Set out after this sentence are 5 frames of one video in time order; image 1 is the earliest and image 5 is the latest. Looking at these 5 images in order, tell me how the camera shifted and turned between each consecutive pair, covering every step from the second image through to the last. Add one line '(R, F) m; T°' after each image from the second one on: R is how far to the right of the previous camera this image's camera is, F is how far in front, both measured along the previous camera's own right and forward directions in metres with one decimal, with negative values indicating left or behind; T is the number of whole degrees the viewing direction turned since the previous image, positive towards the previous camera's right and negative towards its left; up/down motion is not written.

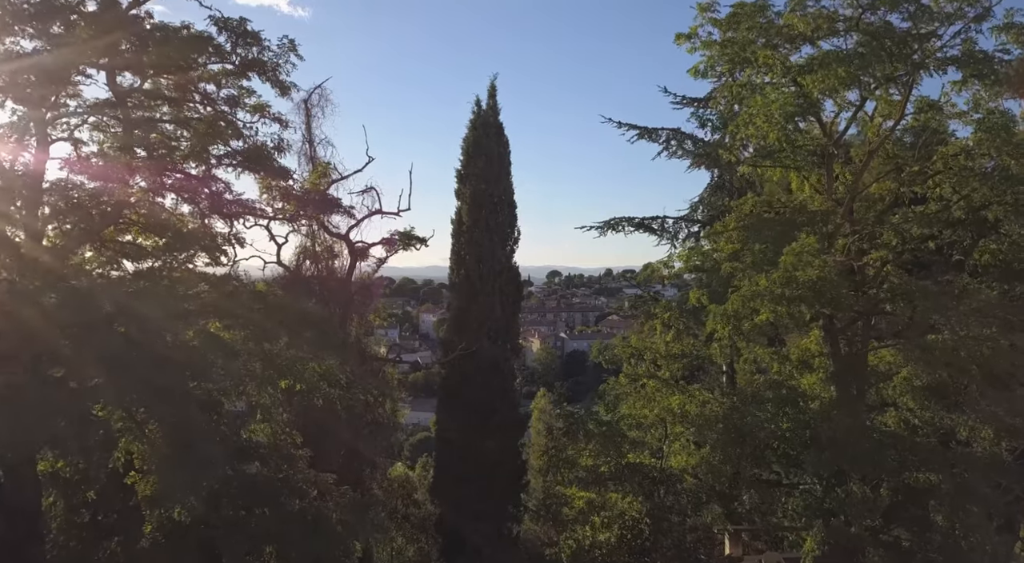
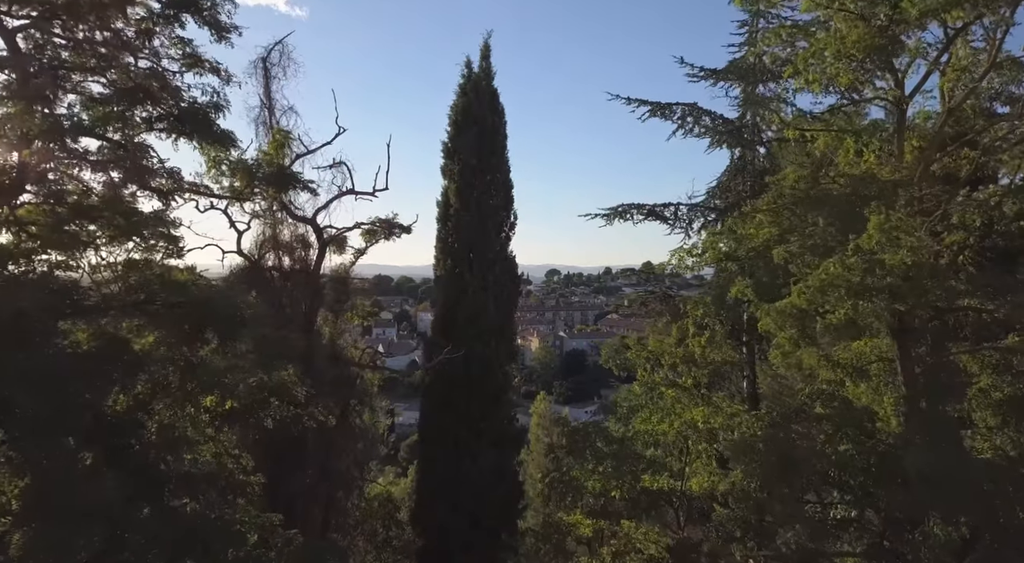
(0.0, +1.3) m; 0°
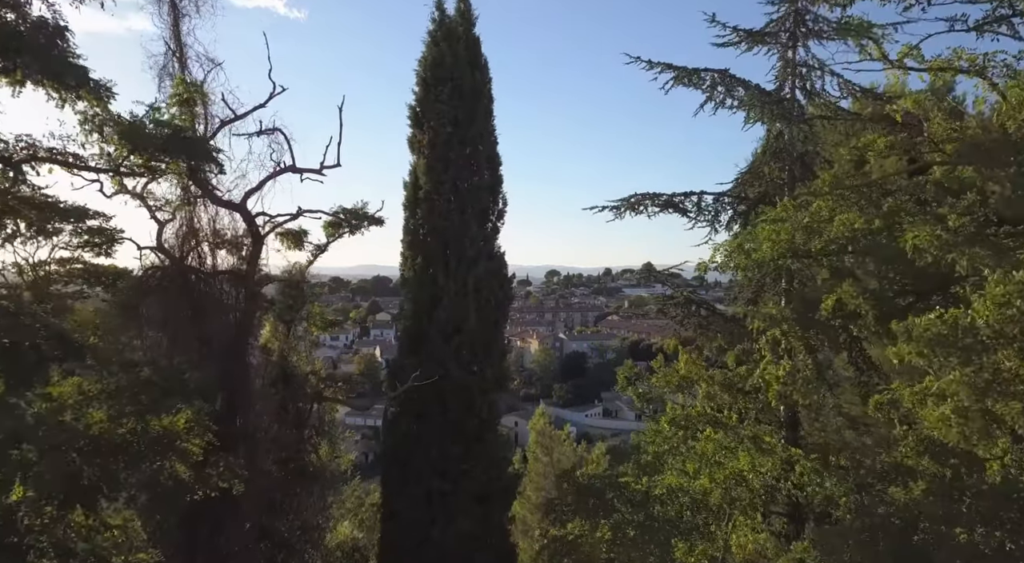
(+0.1, +1.7) m; 0°
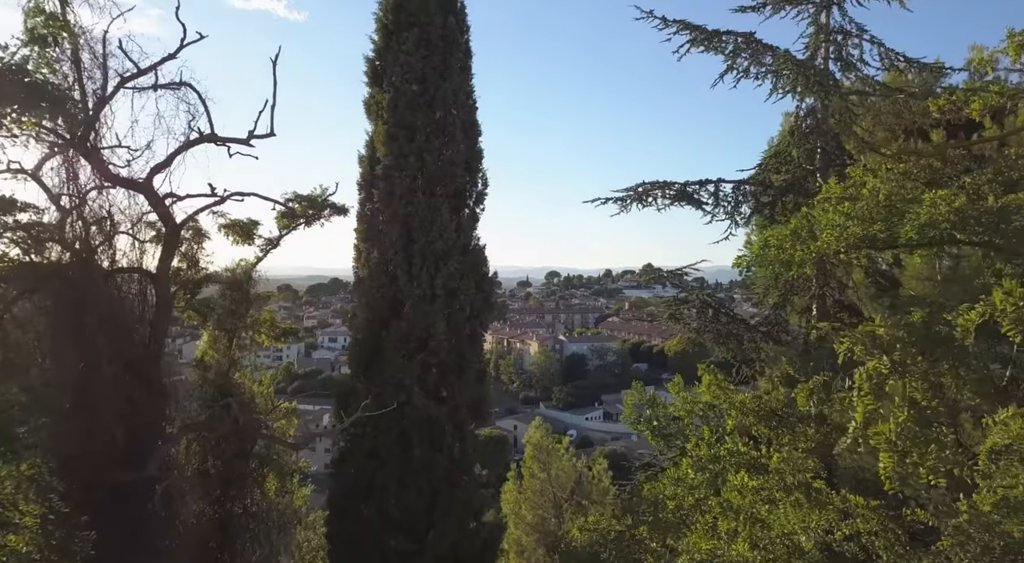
(+0.1, +1.2) m; 0°
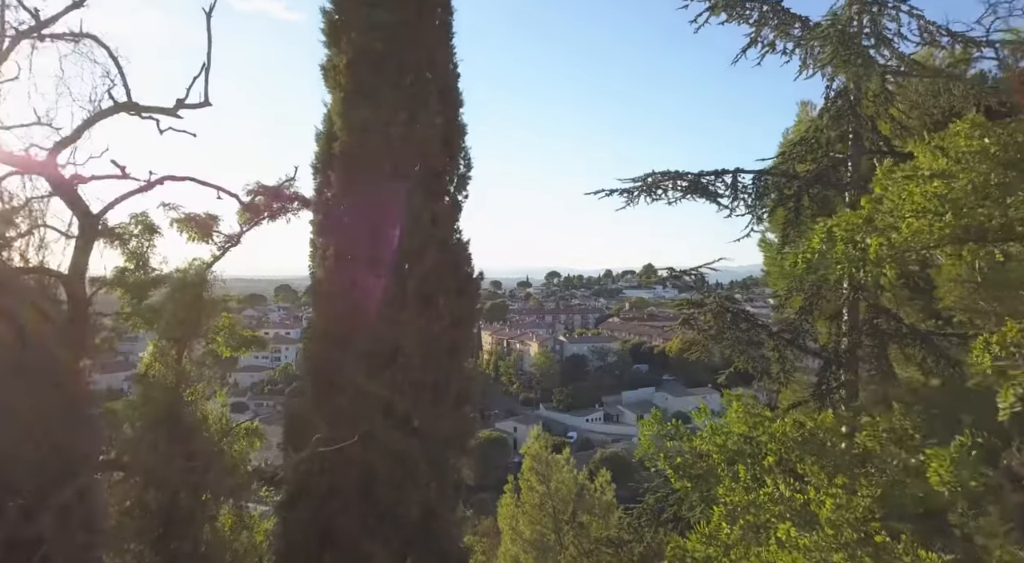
(+0.1, +0.9) m; 0°
